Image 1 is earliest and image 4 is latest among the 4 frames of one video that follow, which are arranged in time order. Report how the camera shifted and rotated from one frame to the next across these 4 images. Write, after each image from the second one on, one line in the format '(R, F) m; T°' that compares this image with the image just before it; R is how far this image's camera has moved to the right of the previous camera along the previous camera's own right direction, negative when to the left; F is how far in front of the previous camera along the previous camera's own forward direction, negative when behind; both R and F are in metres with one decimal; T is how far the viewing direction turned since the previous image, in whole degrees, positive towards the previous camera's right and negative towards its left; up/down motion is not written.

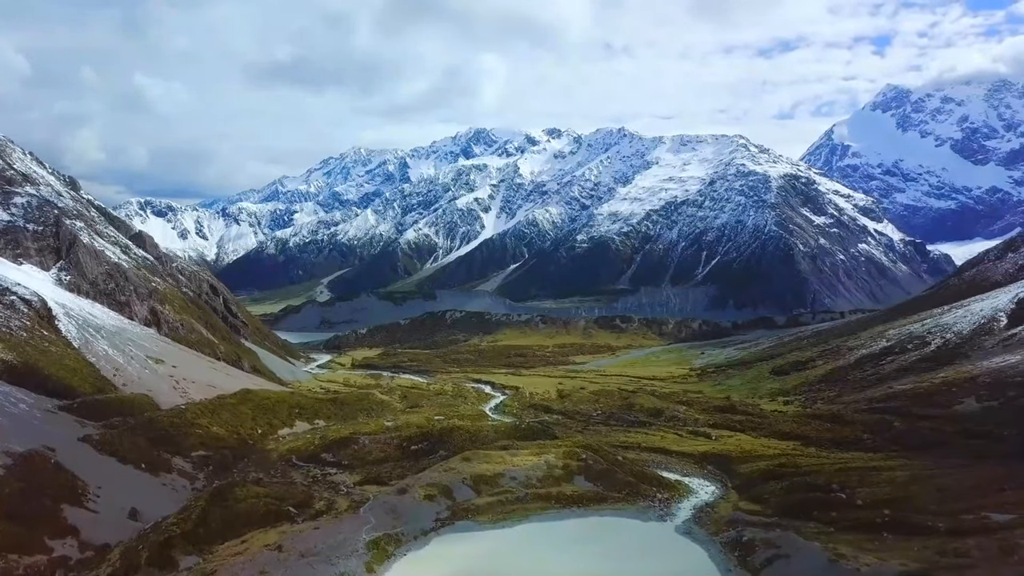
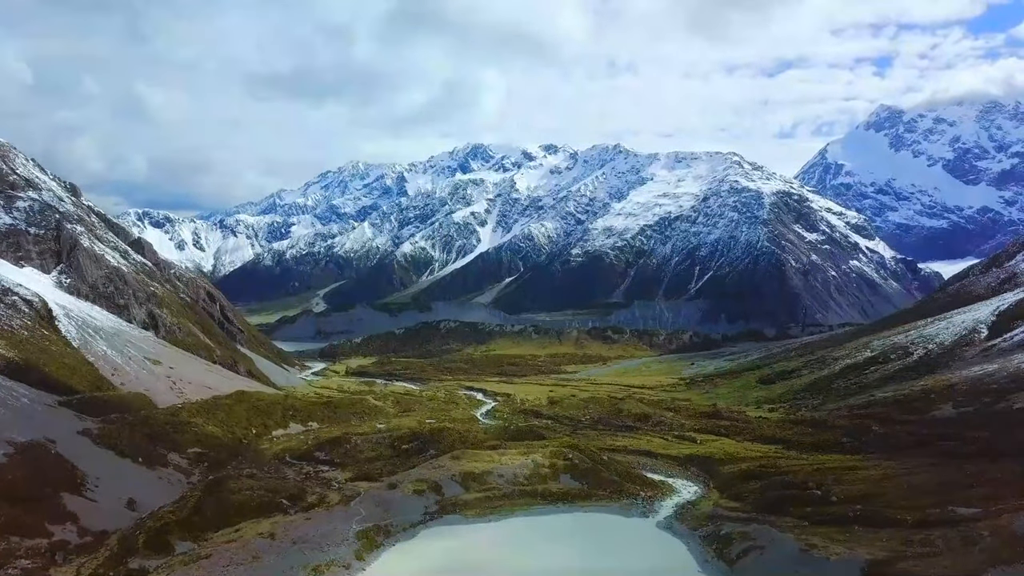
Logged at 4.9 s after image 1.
(+0.6, -2.2) m; 0°
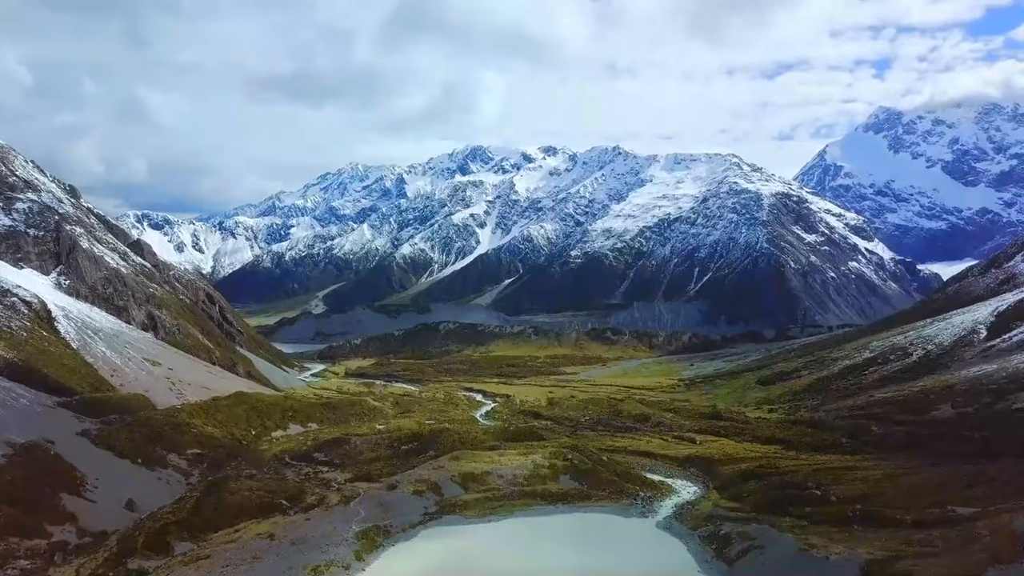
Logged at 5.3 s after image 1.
(0.0, 0.0) m; 0°
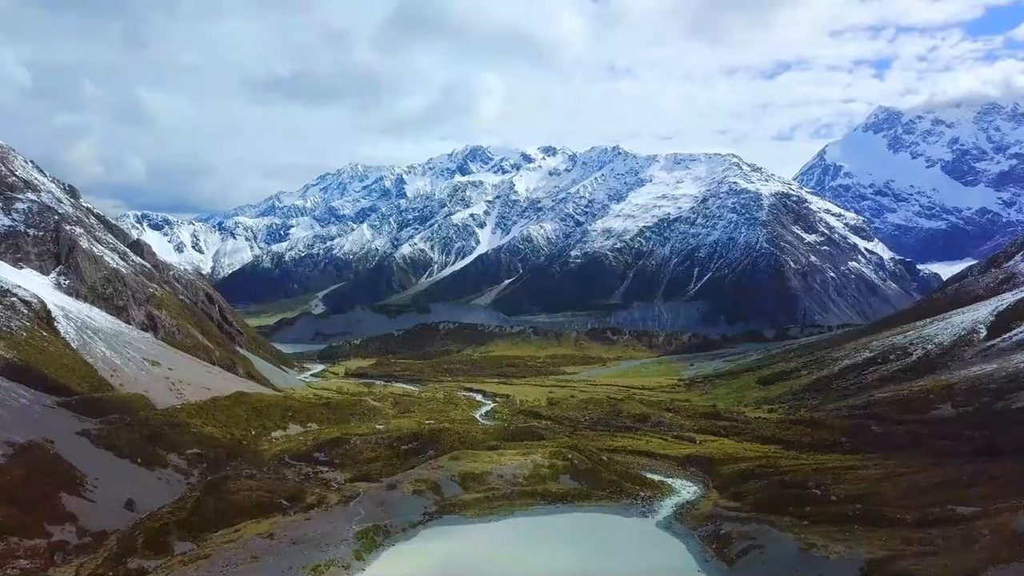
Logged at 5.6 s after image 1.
(0.0, 0.0) m; 0°
